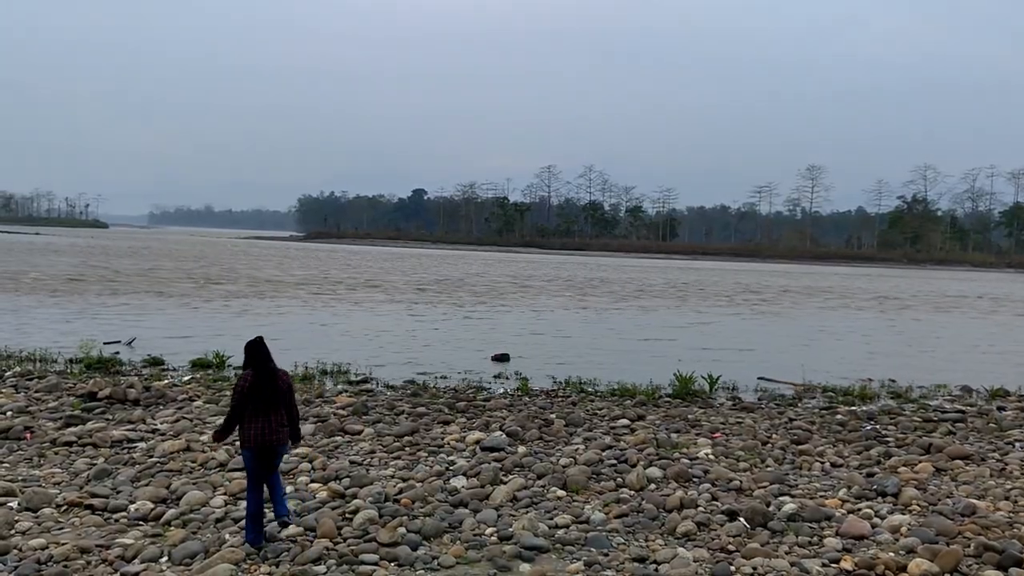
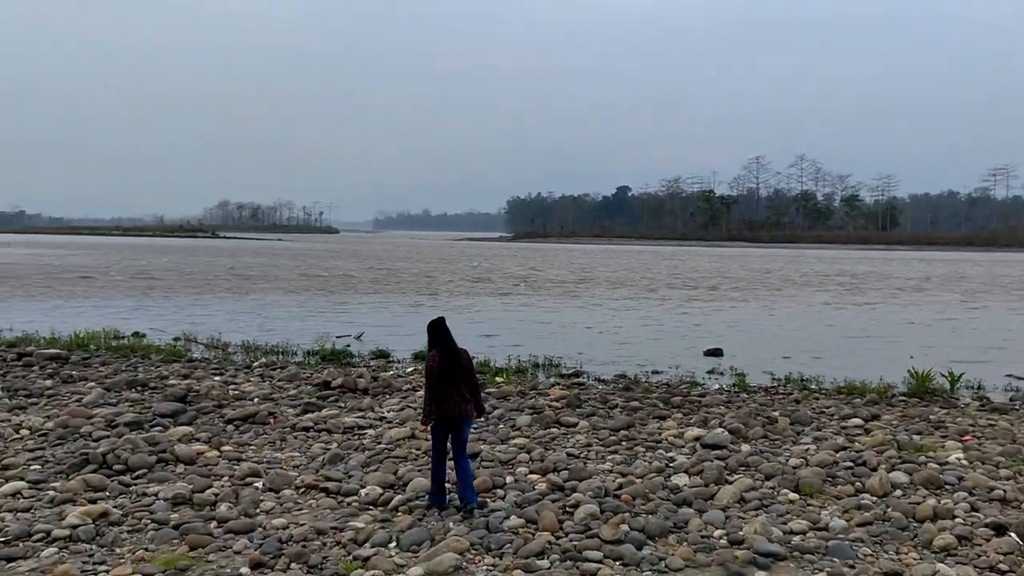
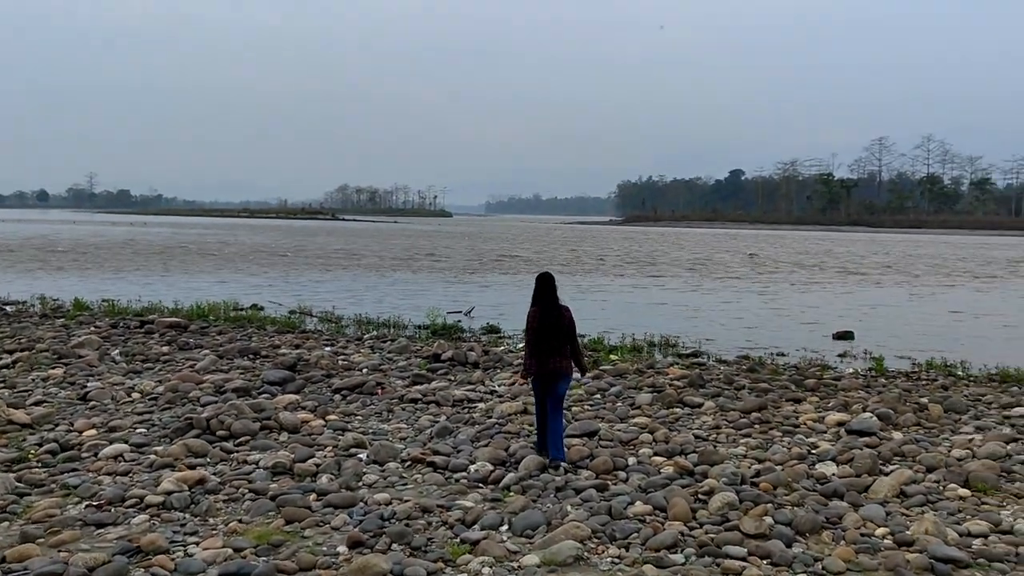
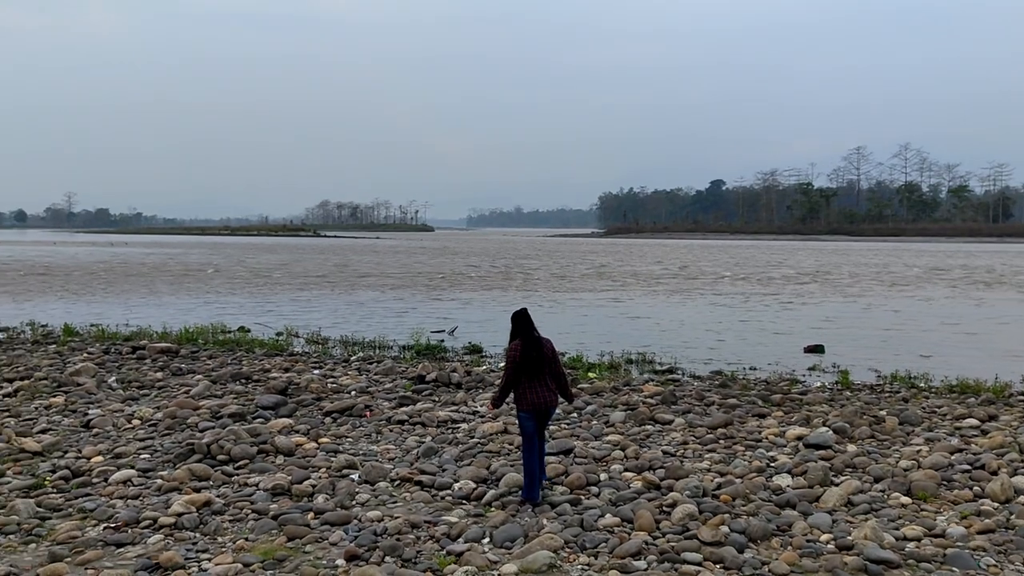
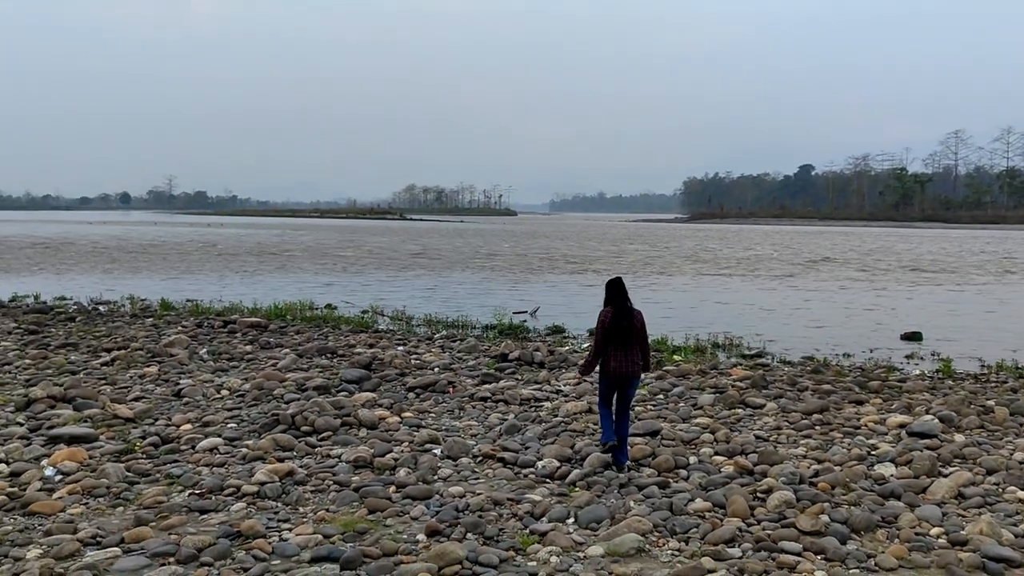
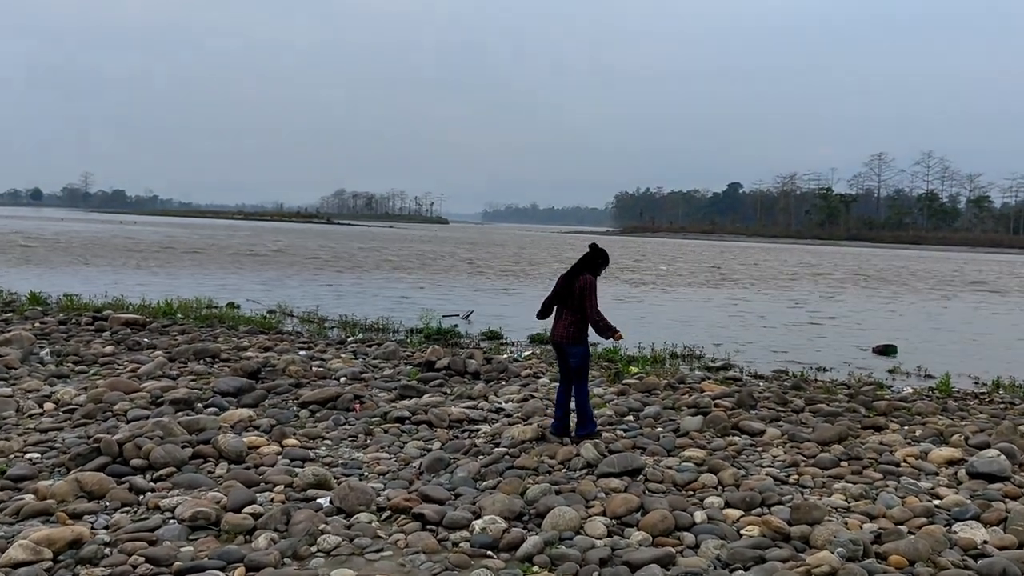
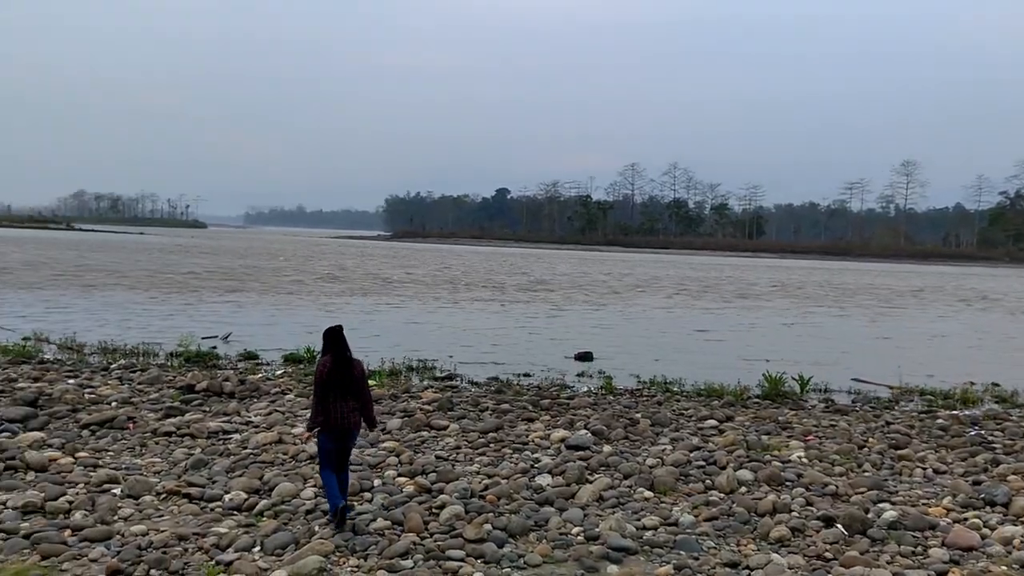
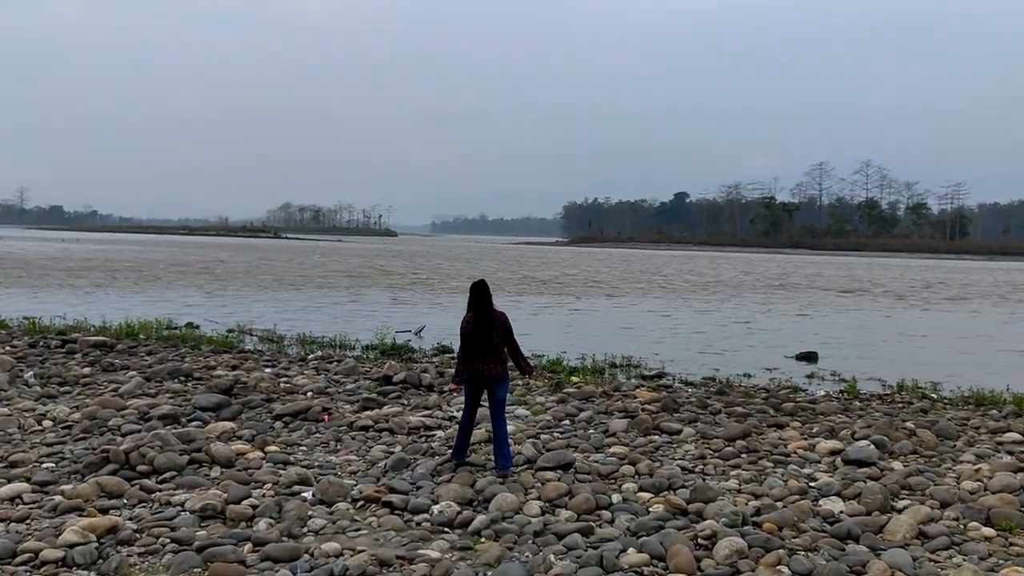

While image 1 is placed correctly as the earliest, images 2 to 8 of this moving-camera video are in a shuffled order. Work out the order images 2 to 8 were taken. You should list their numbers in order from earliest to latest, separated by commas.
7, 2, 4, 5, 3, 8, 6
